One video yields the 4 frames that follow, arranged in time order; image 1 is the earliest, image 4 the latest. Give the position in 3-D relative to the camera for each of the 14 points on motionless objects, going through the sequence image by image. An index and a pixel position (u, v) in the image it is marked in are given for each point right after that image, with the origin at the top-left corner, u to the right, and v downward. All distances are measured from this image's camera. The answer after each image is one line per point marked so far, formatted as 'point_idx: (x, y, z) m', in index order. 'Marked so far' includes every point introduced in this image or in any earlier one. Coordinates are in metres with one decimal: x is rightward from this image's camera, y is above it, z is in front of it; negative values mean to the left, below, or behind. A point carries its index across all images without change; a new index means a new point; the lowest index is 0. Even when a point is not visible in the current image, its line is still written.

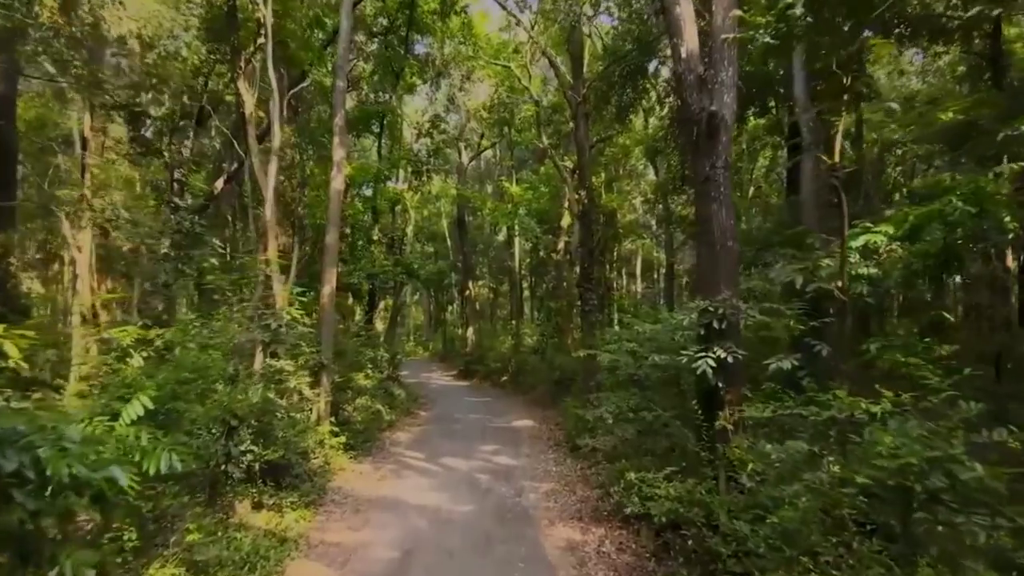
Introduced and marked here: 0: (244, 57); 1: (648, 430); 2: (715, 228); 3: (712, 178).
0: (-4.9, +4.2, +12.4) m
1: (+1.7, -1.8, +8.6) m
2: (+2.2, +0.6, +7.2) m
3: (+2.1, +1.2, +7.2) m
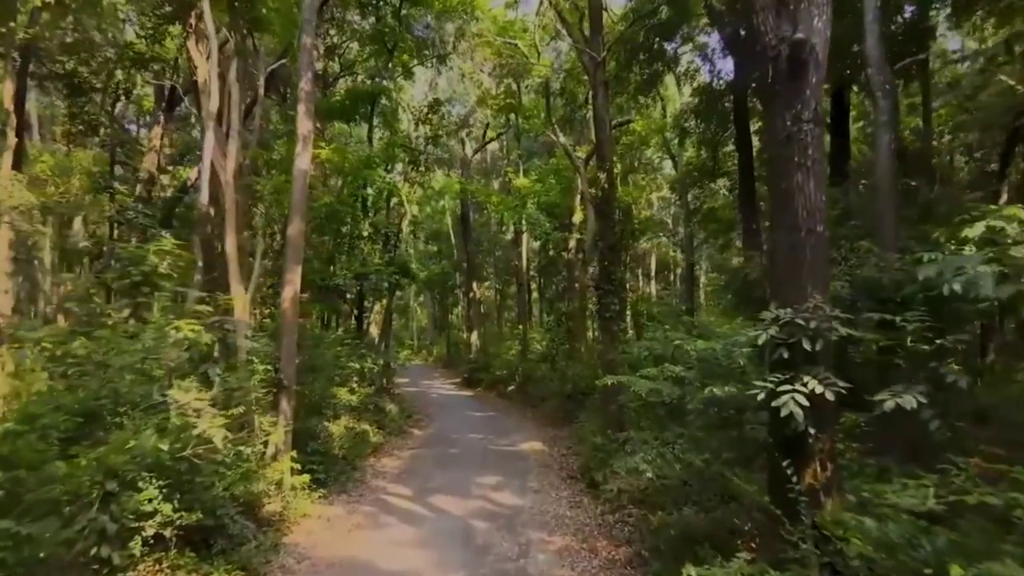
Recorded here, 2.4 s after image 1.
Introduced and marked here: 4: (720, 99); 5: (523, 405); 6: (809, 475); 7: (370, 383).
0: (-4.8, +4.2, +10.4) m
1: (+1.7, -1.8, +6.5) m
2: (+2.2, +0.6, +5.1) m
3: (+2.1, +1.1, +5.1) m
4: (+4.8, +4.4, +15.7) m
5: (+0.3, -3.3, +19.4) m
6: (+2.1, -1.3, +4.9) m
7: (-3.2, -2.1, +15.4) m
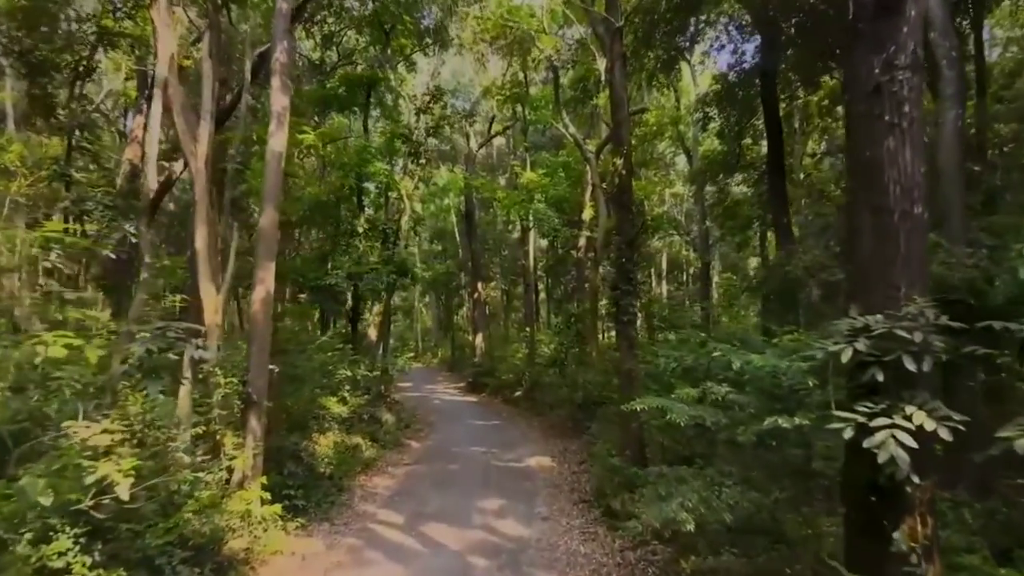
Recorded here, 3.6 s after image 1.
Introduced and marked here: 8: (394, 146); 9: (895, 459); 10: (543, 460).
0: (-4.8, +4.2, +9.3) m
1: (+1.8, -1.8, +5.3) m
2: (+2.2, +0.6, +3.9) m
3: (+2.1, +1.1, +3.9) m
4: (+5.0, +4.4, +14.4) m
5: (+0.5, -3.3, +18.3) m
6: (+2.1, -1.3, +3.6) m
7: (-3.1, -2.1, +14.2) m
8: (-3.2, +3.8, +18.4) m
9: (+1.9, -0.8, +3.3) m
10: (+0.6, -3.1, +12.4) m
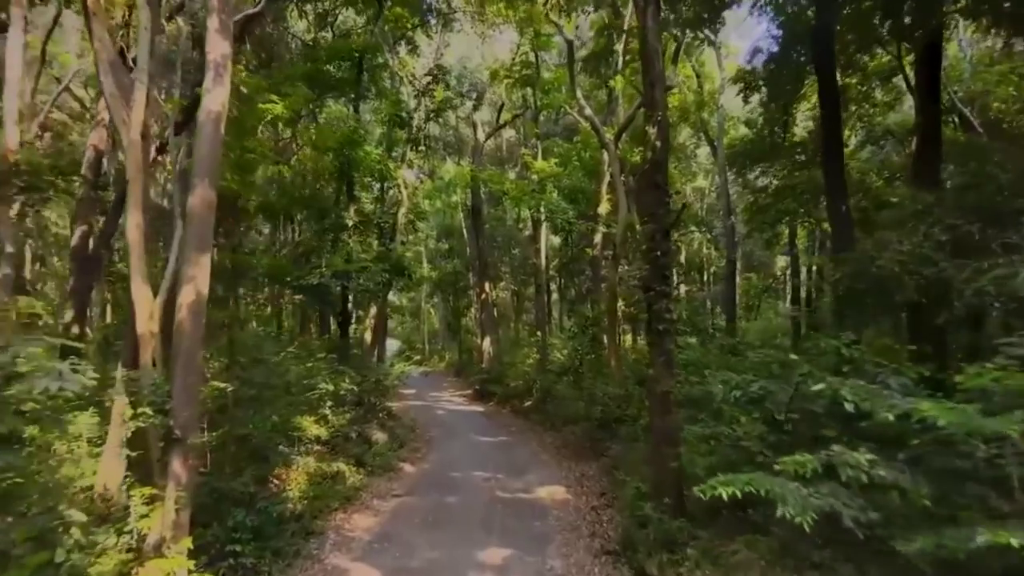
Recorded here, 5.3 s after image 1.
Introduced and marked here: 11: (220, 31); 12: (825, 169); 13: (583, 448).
0: (-4.7, +4.2, +7.6) m
1: (+1.8, -1.8, +3.4) m
2: (+2.2, +0.6, +2.1) m
3: (+2.1, +1.1, +2.0) m
4: (+5.1, +4.4, +12.5) m
5: (+0.7, -3.4, +16.4) m
6: (+2.1, -1.3, +1.8) m
7: (-2.9, -2.1, +12.4) m
8: (-2.9, +3.8, +16.7) m
9: (+1.8, -0.8, +1.5) m
10: (+0.7, -3.1, +10.5) m
11: (-2.7, +2.3, +6.2) m
12: (+4.9, +1.9, +10.7) m
13: (+1.4, -3.1, +13.1) m
